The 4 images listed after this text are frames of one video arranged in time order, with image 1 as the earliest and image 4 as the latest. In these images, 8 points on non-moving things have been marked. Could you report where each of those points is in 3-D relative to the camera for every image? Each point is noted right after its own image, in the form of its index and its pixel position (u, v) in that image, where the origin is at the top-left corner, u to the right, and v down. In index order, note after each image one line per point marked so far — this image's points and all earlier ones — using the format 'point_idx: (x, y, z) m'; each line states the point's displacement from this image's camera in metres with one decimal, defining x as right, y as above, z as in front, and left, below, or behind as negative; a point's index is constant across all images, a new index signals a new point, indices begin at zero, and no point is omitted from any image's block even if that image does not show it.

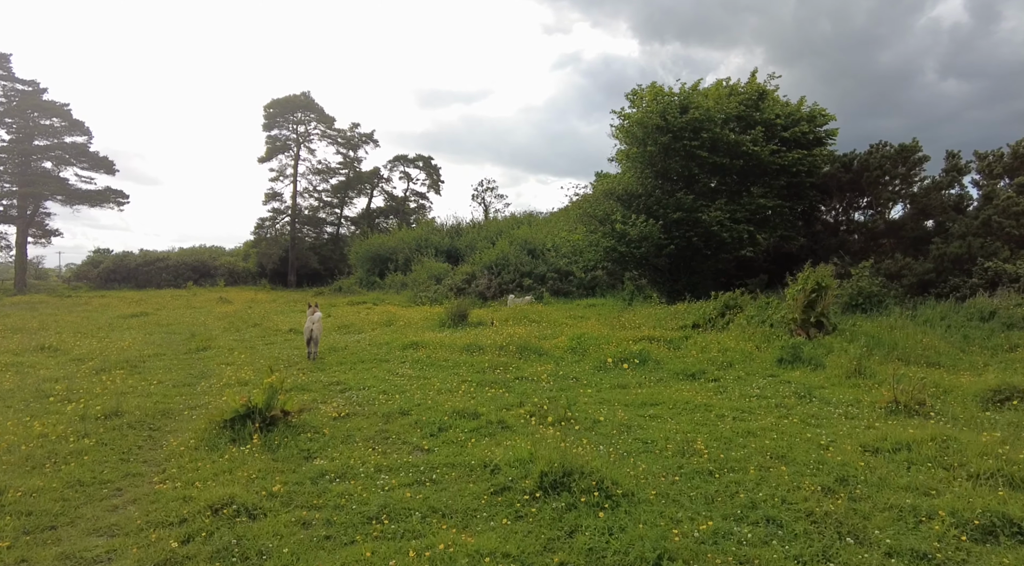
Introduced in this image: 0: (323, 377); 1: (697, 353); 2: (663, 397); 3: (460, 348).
0: (-3.3, -1.6, +11.6) m
1: (+3.5, -1.3, +12.6) m
2: (+2.1, -1.6, +9.2) m
3: (-1.2, -1.4, +14.7) m
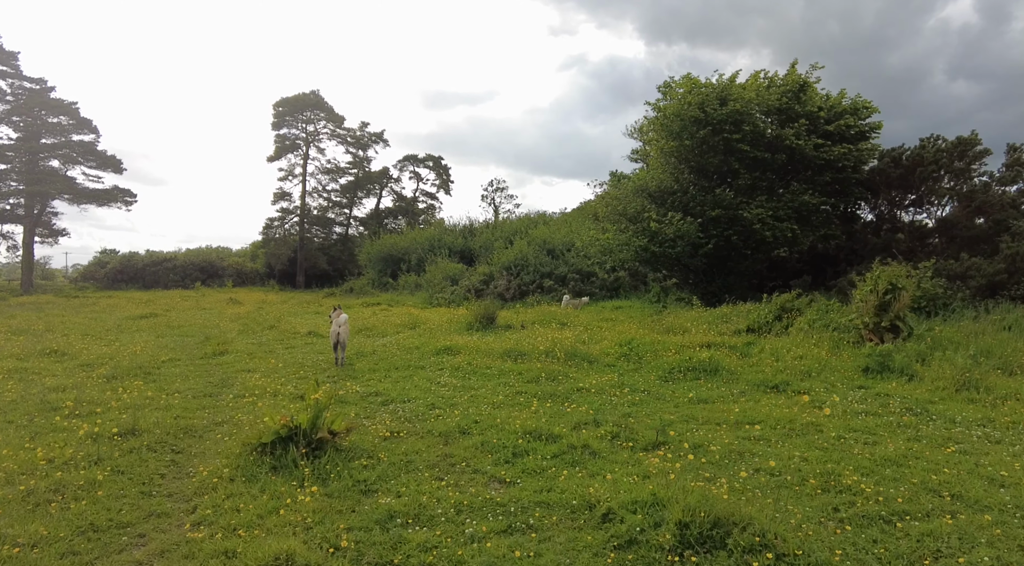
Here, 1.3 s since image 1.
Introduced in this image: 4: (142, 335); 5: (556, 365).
0: (-2.4, -1.6, +10.4) m
1: (+4.4, -1.3, +11.4) m
2: (+2.9, -1.6, +8.0) m
3: (-0.3, -1.4, +13.5) m
4: (-10.7, -1.5, +19.1) m
5: (+0.8, -1.4, +11.6) m
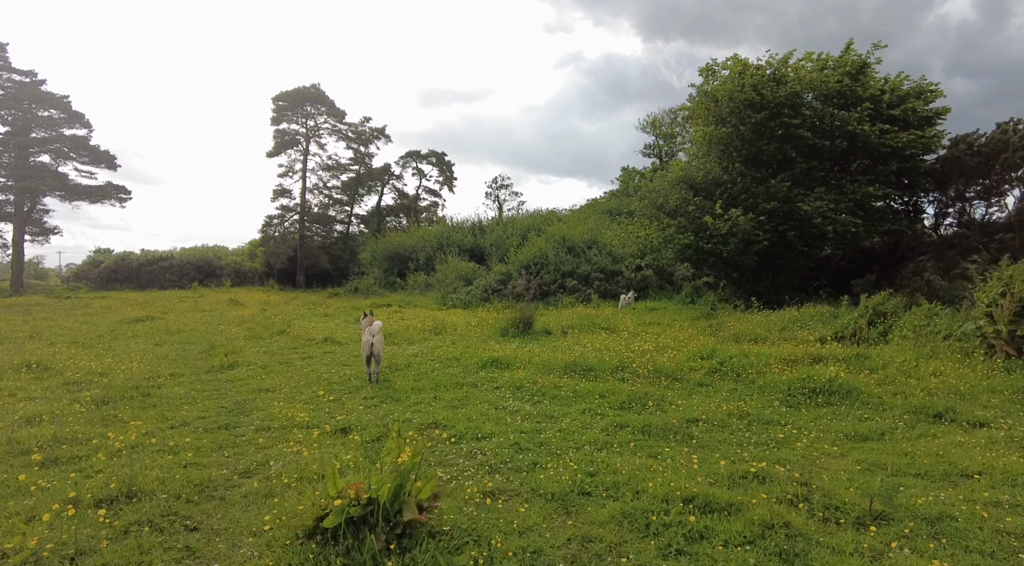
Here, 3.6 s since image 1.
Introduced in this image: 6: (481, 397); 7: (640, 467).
0: (-1.3, -1.7, +8.4) m
1: (+5.5, -1.3, +9.4) m
2: (+4.1, -1.6, +5.9) m
3: (+0.8, -1.5, +11.5) m
4: (-9.6, -1.5, +17.0) m
5: (+1.9, -1.5, +9.6) m
6: (-0.4, -1.6, +9.5) m
7: (+1.2, -1.7, +6.1) m
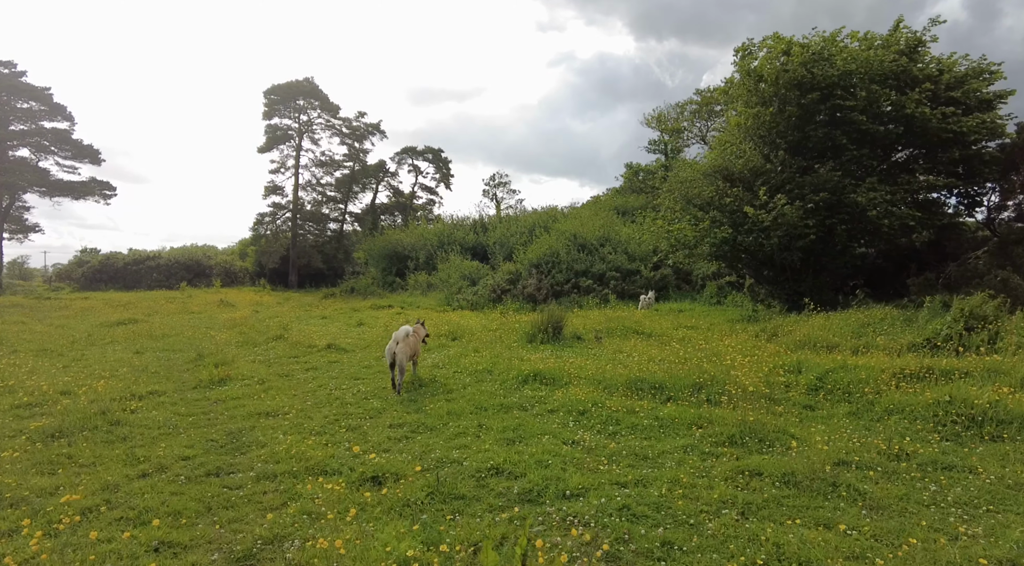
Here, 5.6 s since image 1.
0: (-0.5, -1.6, +6.3) m
1: (+6.3, -1.3, +7.4) m
2: (+4.9, -1.6, +4.0) m
3: (+1.5, -1.4, +9.5) m
4: (-8.9, -1.5, +14.9) m
5: (+2.7, -1.5, +7.6) m
6: (+0.3, -1.6, +7.5) m
7: (+2.0, -1.7, +4.1) m
